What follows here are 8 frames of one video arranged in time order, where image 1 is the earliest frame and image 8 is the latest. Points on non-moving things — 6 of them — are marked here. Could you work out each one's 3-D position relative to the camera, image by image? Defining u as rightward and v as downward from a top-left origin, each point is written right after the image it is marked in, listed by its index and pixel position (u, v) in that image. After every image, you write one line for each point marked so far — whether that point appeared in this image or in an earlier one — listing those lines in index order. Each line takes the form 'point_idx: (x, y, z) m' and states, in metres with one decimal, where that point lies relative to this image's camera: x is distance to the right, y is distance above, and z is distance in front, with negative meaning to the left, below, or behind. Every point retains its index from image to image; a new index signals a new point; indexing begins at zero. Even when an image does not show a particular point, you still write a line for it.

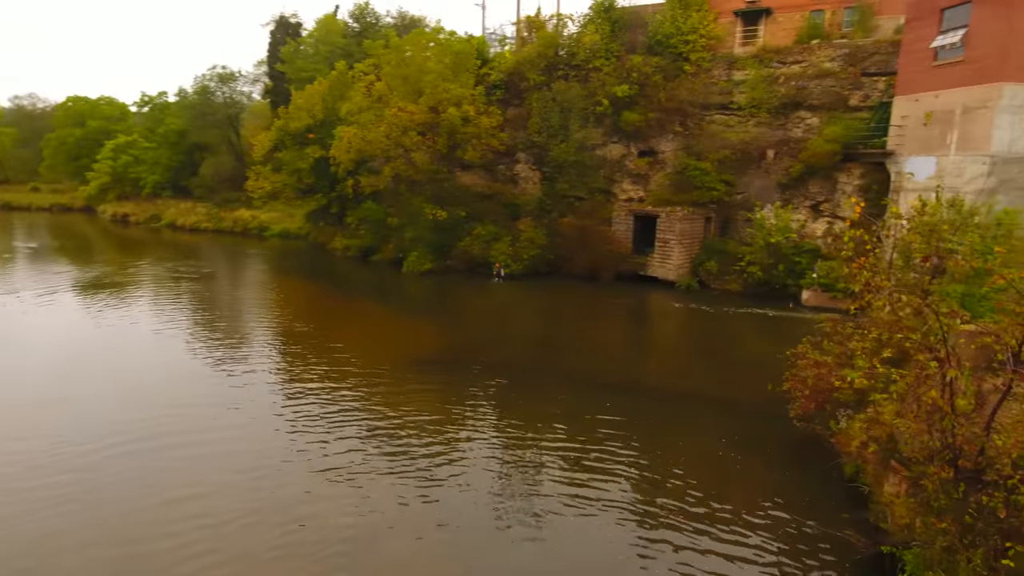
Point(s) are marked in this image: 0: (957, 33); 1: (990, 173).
0: (+10.2, +5.9, +14.8) m
1: (+10.5, +2.6, +14.1) m
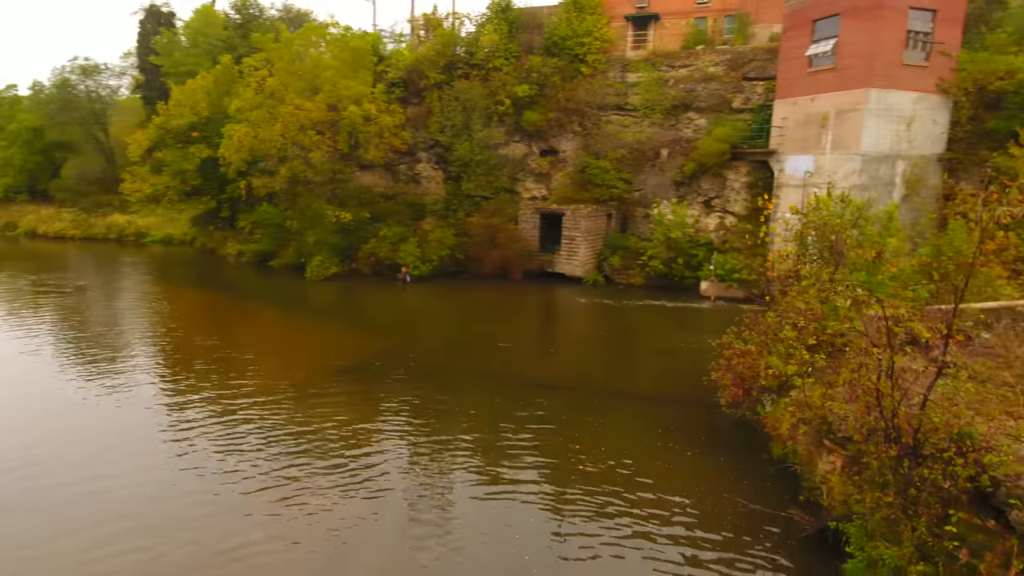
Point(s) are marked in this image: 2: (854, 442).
0: (+8.0, +6.2, +16.2) m
1: (+8.5, +2.9, +15.6) m
2: (+3.1, -1.3, +5.7) m
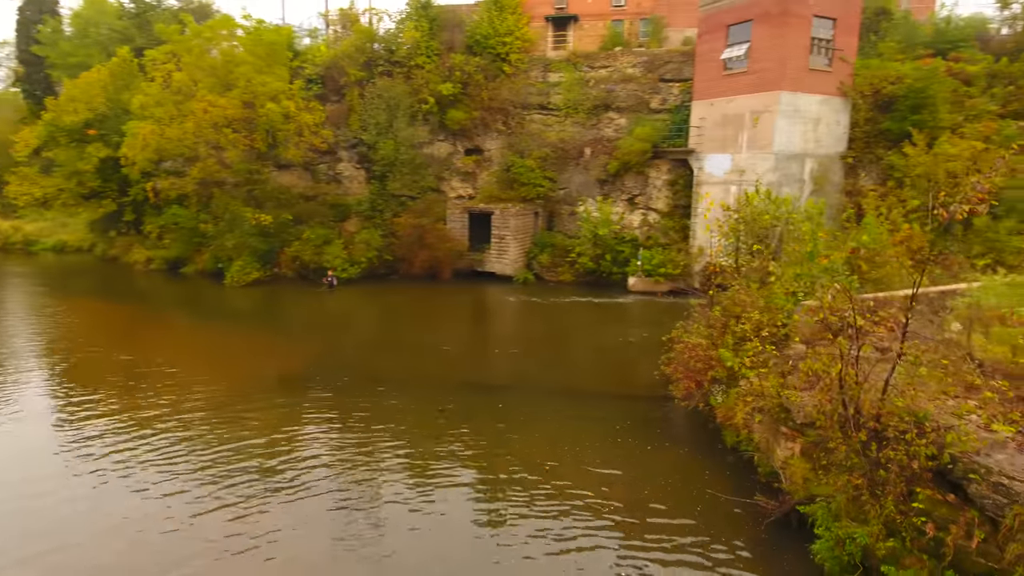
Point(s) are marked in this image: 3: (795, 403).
0: (+6.1, +6.4, +17.1) m
1: (+6.8, +3.1, +16.6) m
2: (+3.0, -1.3, +6.0) m
3: (+3.0, -1.2, +6.6) m
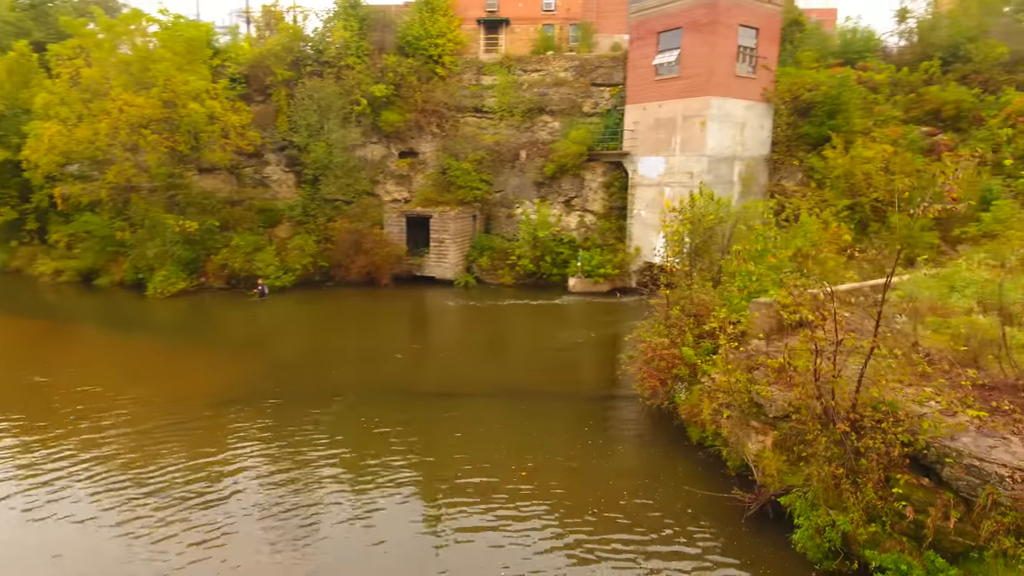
0: (+4.4, +6.4, +17.7) m
1: (+5.3, +3.2, +17.2) m
2: (+2.8, -1.3, +6.3) m
3: (+2.8, -1.2, +6.8) m
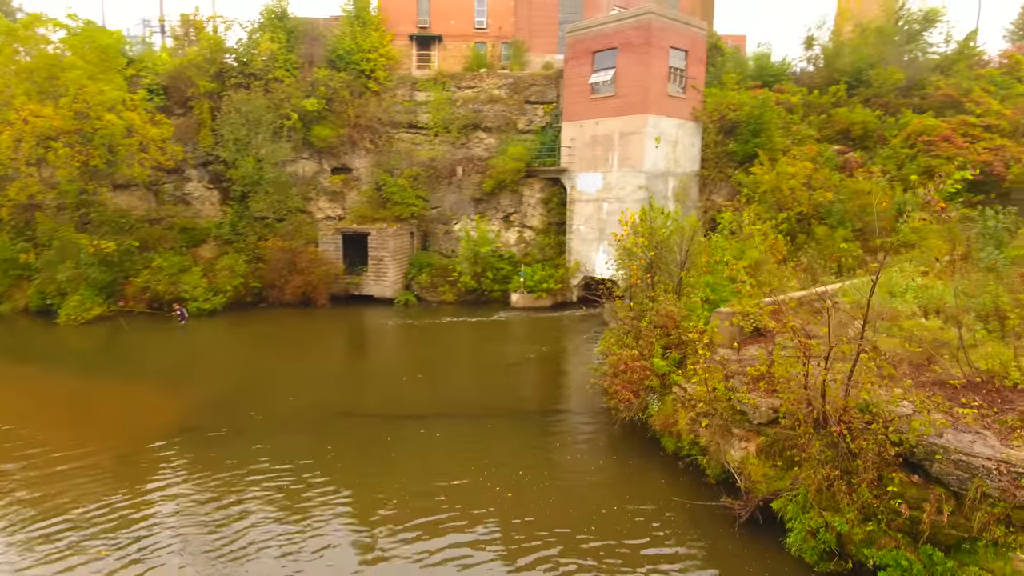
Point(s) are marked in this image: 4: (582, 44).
0: (+2.7, +6.1, +18.1) m
1: (+3.7, +2.8, +17.7) m
2: (+2.8, -1.3, +6.5) m
3: (+2.6, -1.3, +7.0) m
4: (+2.1, +7.1, +18.8) m
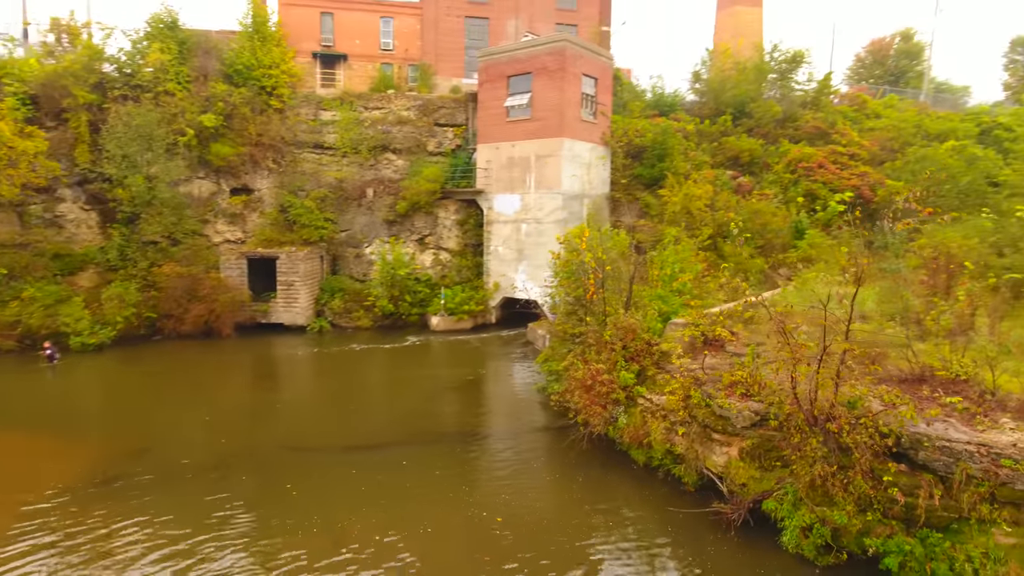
0: (+0.3, +5.5, +18.5) m
1: (+1.4, +2.3, +18.1) m
2: (+2.7, -1.4, +6.7) m
3: (+2.5, -1.4, +7.2) m
4: (-0.5, +6.5, +19.0) m
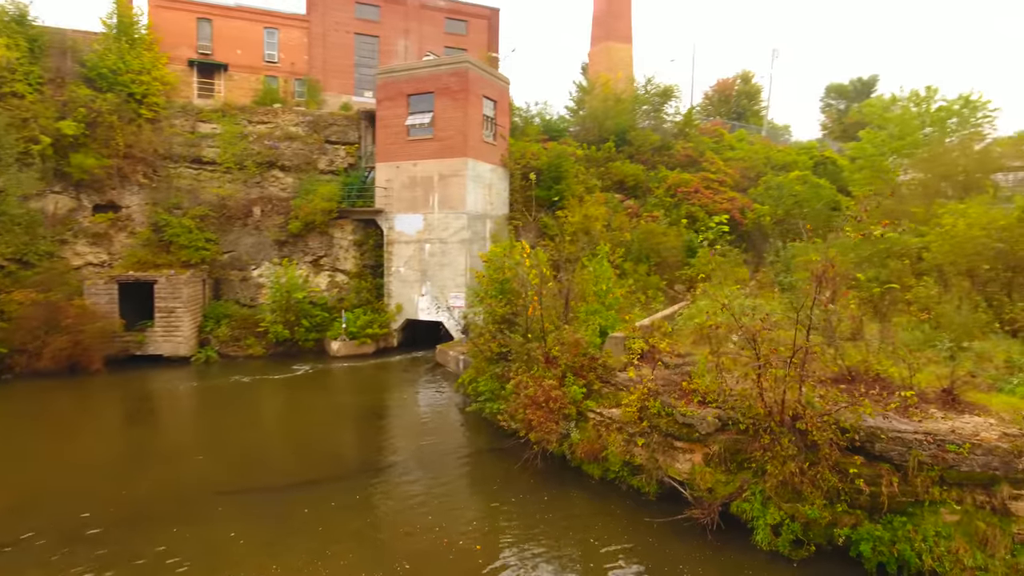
0: (-2.5, +4.9, +18.2) m
1: (-1.2, +1.7, +18.0) m
2: (+2.5, -1.5, +7.0) m
3: (+2.1, -1.5, +7.5) m
4: (-3.4, +5.9, +18.6) m
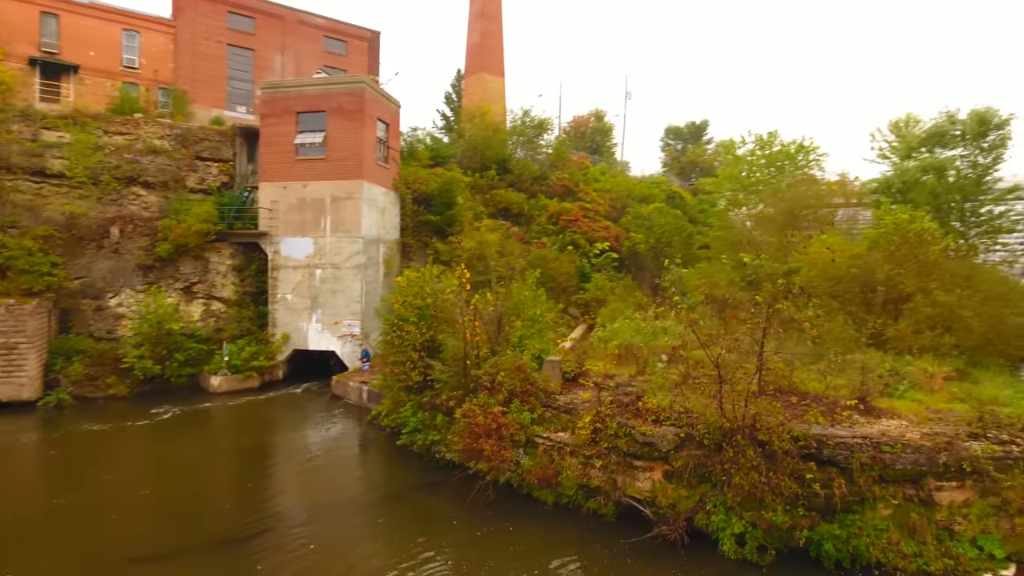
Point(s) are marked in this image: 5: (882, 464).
0: (-5.3, +4.1, +17.4) m
1: (-4.0, +1.0, +17.4) m
2: (+2.1, -1.8, +7.4) m
3: (+1.7, -1.8, +7.8) m
4: (-6.3, +5.1, +17.6) m
5: (+4.0, -1.9, +6.9) m
